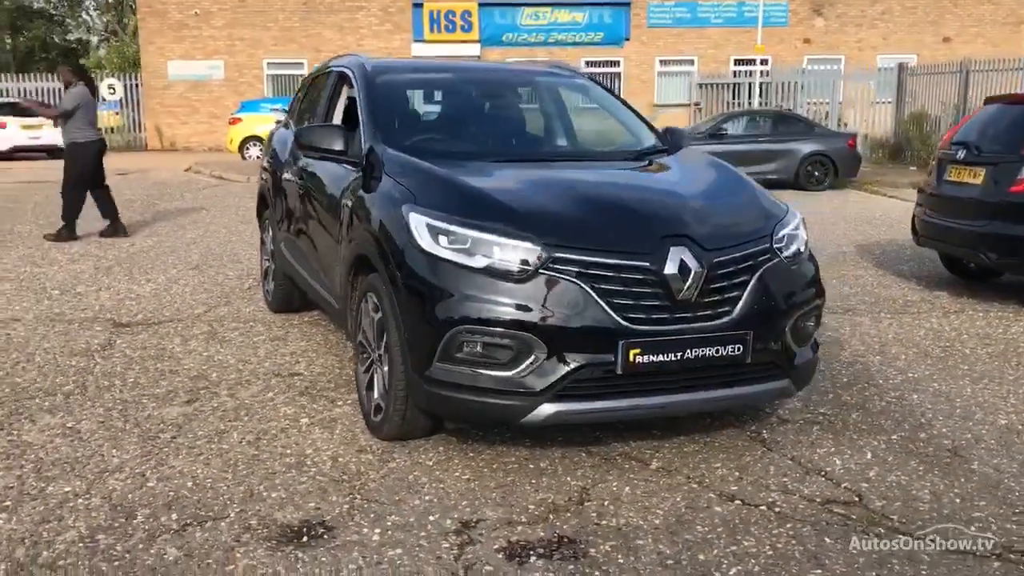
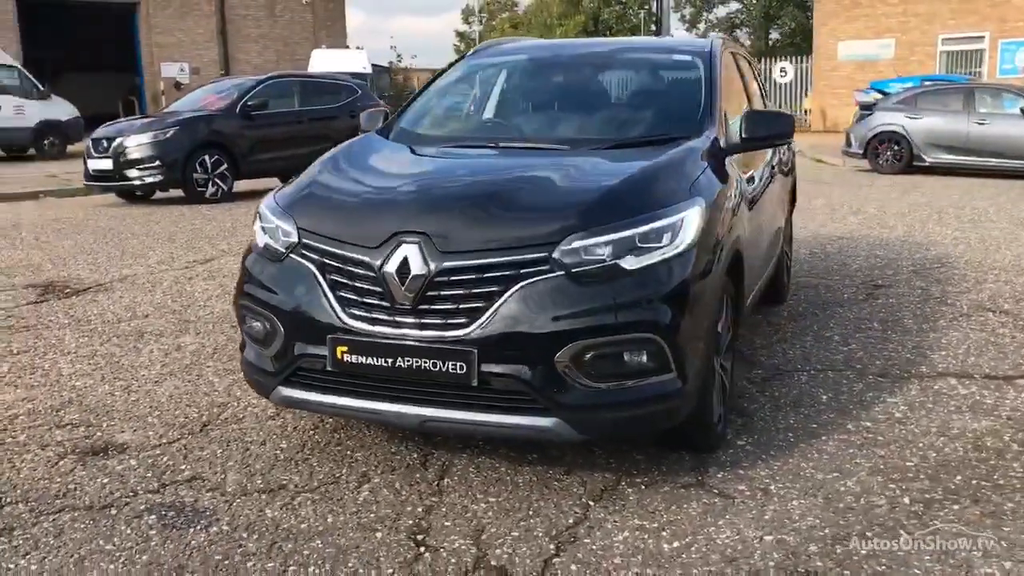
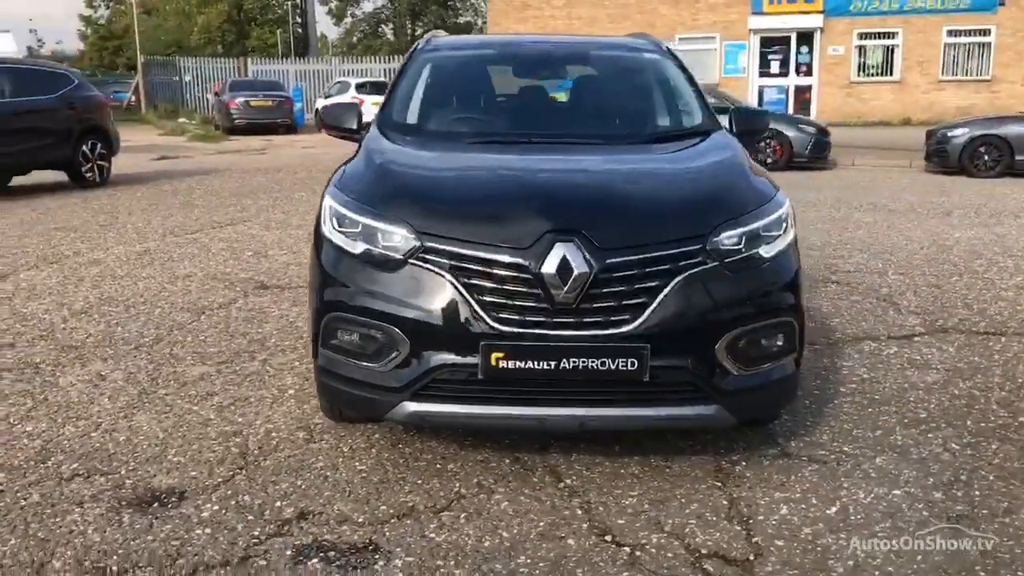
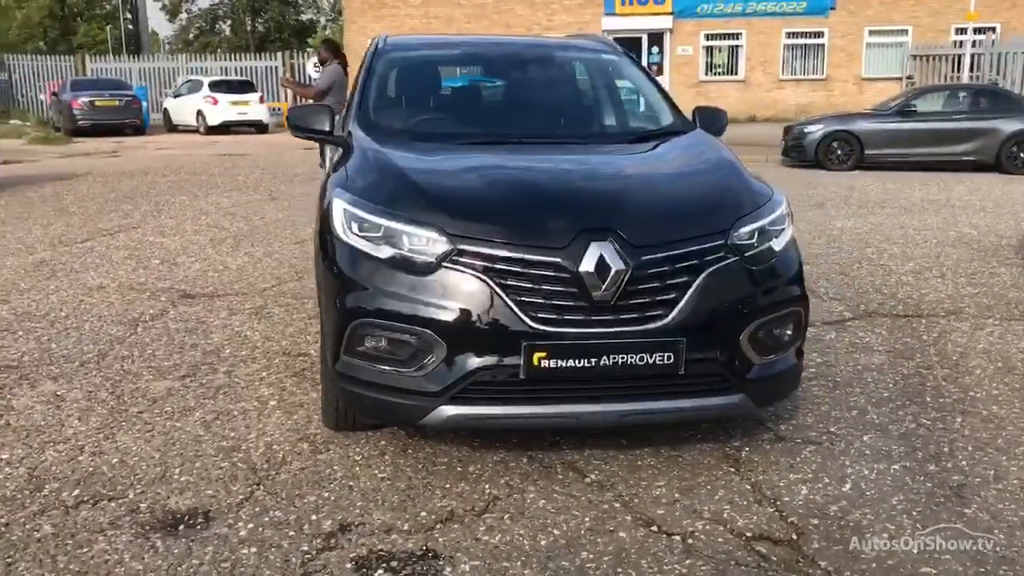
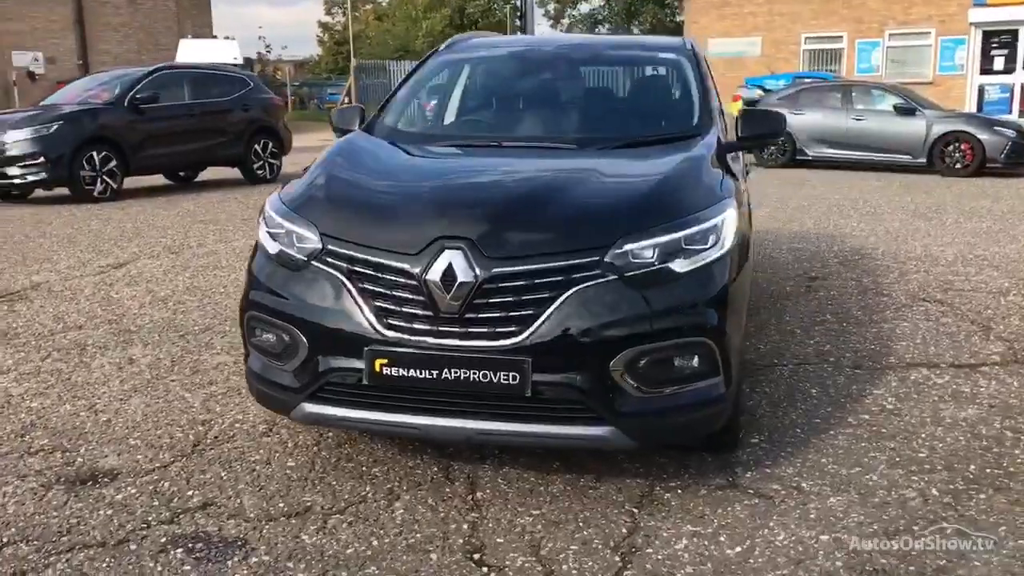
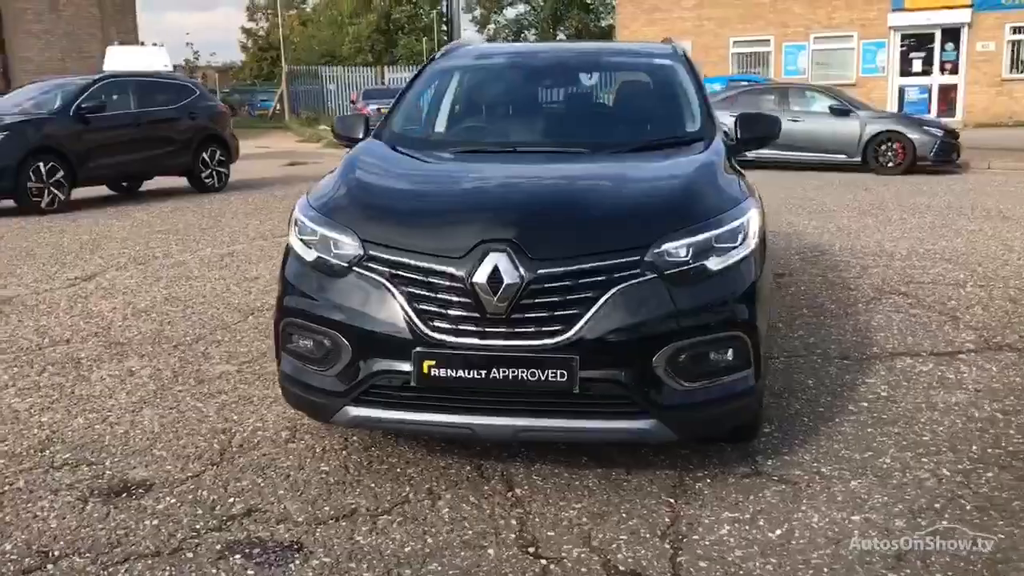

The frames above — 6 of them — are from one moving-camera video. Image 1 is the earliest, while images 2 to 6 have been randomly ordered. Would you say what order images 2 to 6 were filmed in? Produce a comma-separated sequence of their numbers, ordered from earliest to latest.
4, 3, 6, 5, 2
